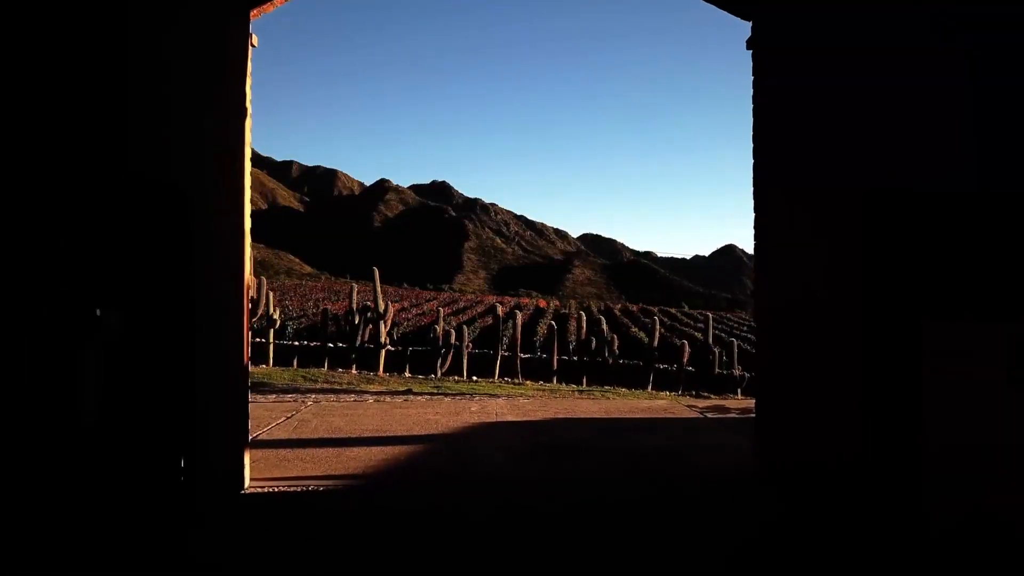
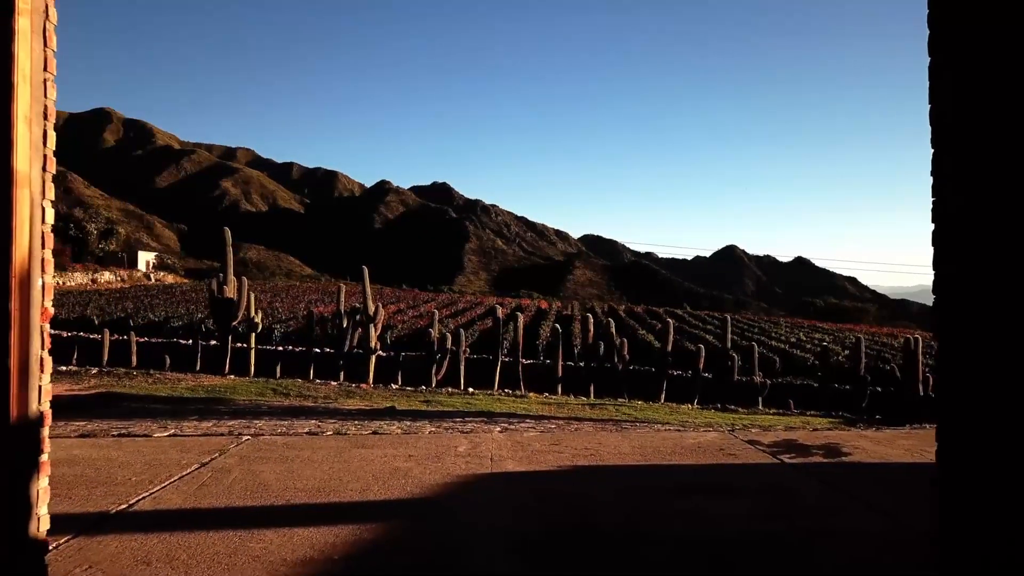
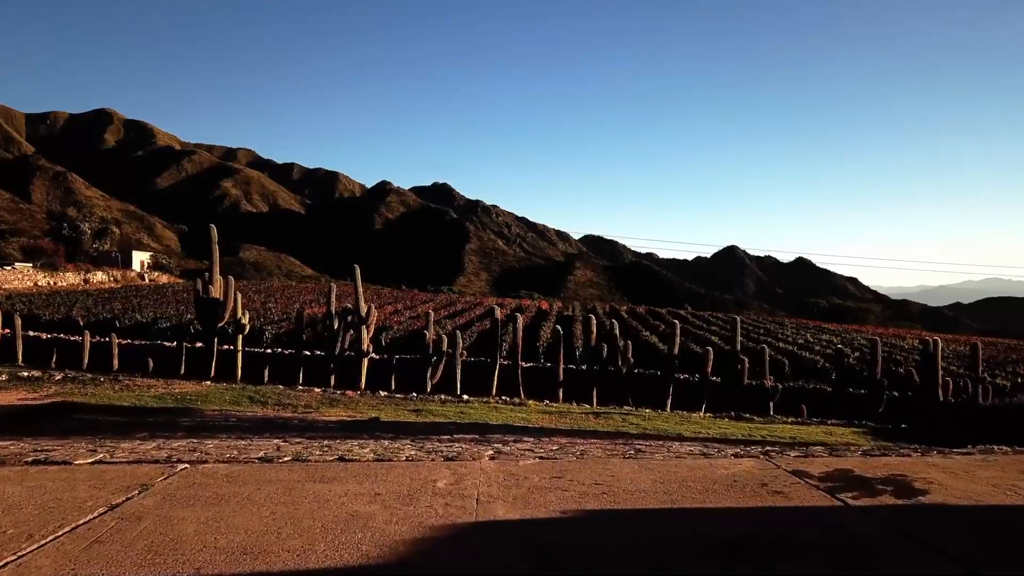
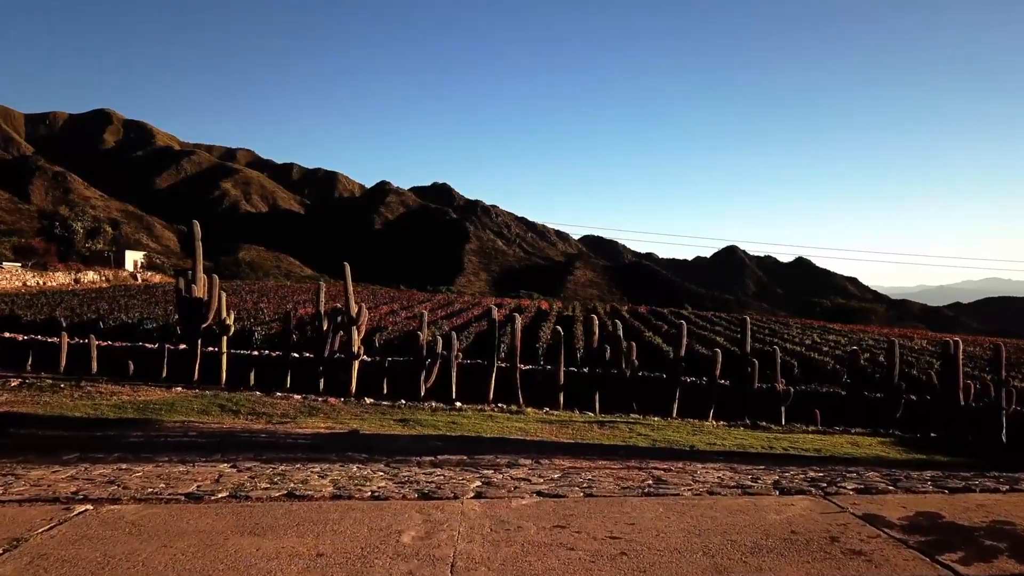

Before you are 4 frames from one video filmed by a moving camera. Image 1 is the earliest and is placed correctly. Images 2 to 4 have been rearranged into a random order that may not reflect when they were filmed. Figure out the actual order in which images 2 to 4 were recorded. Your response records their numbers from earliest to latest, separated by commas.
2, 3, 4
